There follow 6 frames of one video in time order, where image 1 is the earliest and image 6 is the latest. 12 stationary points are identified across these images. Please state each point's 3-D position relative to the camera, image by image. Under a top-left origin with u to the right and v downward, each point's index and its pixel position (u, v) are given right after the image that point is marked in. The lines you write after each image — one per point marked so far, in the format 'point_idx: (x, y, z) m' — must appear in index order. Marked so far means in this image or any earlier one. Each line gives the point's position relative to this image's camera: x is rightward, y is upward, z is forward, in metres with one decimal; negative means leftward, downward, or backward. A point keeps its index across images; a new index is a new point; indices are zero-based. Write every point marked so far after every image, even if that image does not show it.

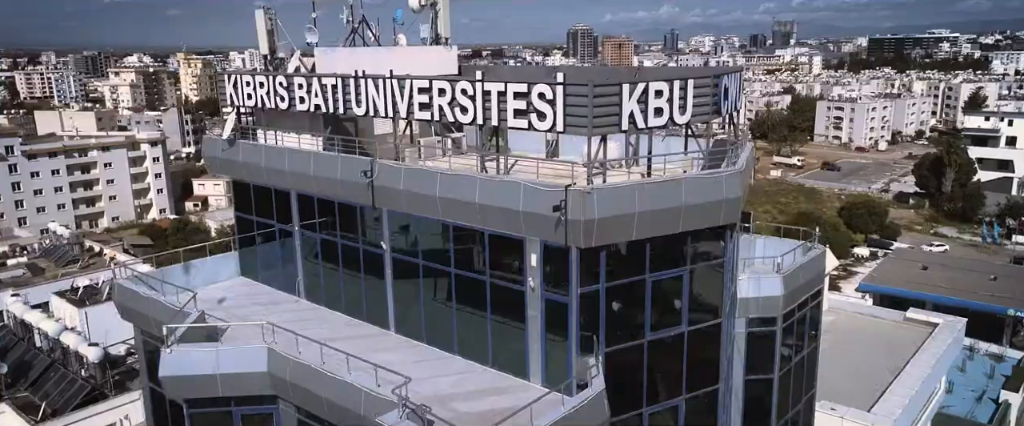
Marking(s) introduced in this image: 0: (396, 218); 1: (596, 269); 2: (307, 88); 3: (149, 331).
0: (-1.9, -0.1, +13.1) m
1: (+1.2, -0.7, +11.3) m
2: (-3.8, +2.4, +14.8) m
3: (-6.5, -2.1, +13.8) m
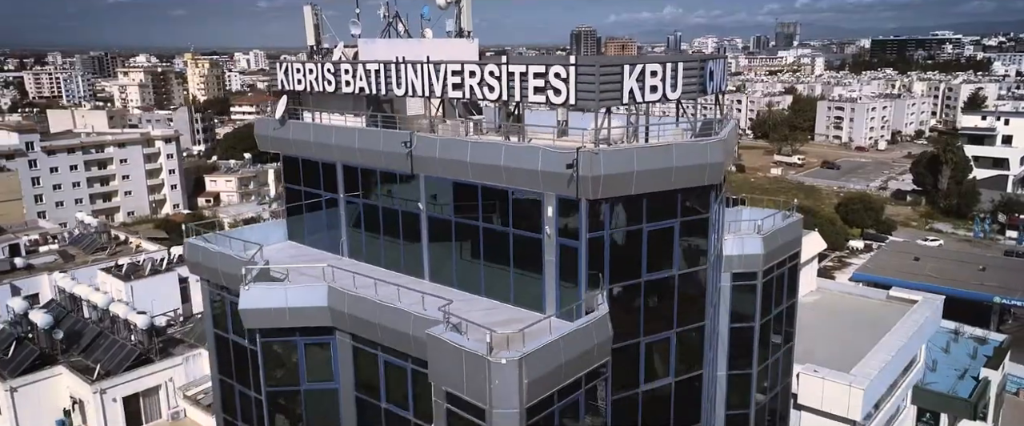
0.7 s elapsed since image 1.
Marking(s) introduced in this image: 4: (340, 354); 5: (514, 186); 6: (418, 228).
0: (-1.6, +0.6, +15.4) m
1: (+1.6, -0.1, +13.6) m
2: (-3.4, +3.1, +17.1) m
3: (-6.1, -1.4, +16.1) m
4: (-3.1, -2.5, +14.2) m
5: (0.0, +0.5, +14.0) m
6: (-1.9, -0.4, +16.0) m
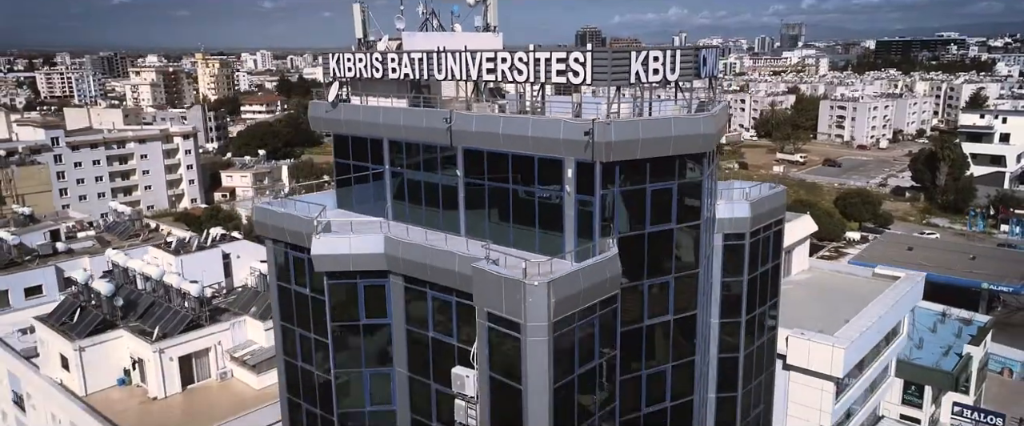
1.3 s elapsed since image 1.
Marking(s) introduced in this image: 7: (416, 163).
0: (-1.0, +1.4, +18.1) m
1: (+2.1, +0.7, +16.3) m
2: (-2.8, +3.9, +19.9) m
3: (-5.6, -0.6, +18.9) m
4: (-2.6, -1.7, +17.0) m
5: (+0.6, +1.3, +16.7) m
6: (-1.3, +0.4, +18.8) m
7: (-2.4, +1.2, +19.4) m
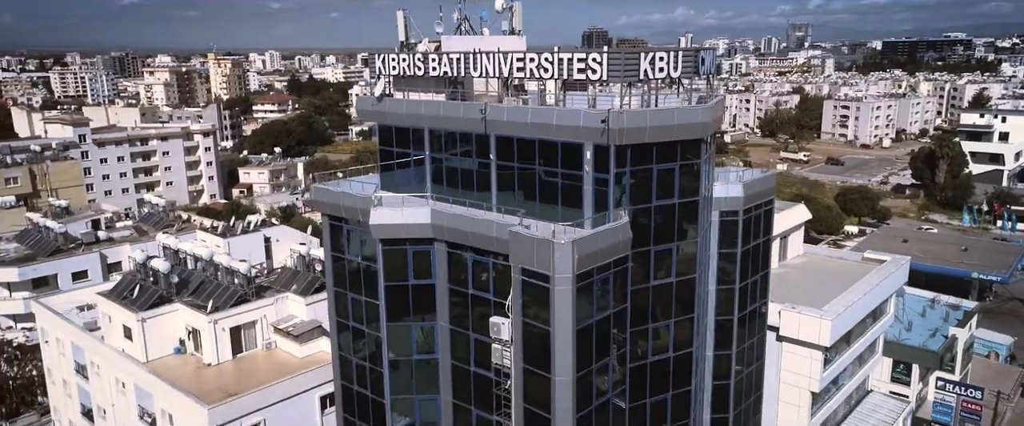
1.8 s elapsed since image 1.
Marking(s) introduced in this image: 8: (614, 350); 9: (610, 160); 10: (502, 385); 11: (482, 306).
0: (-0.3, +2.0, +21.1) m
1: (+2.8, +1.3, +19.3) m
2: (-2.2, +4.4, +22.9) m
3: (-4.9, 0.0, +21.9) m
4: (-1.9, -1.2, +20.0) m
5: (+1.2, +1.9, +19.7) m
6: (-0.7, +1.0, +21.7) m
7: (-1.7, +1.8, +22.4) m
8: (+2.3, -3.2, +18.6) m
9: (+2.4, +1.3, +19.2) m
10: (-0.2, -4.2, +19.4) m
11: (-0.7, -2.3, +19.4) m
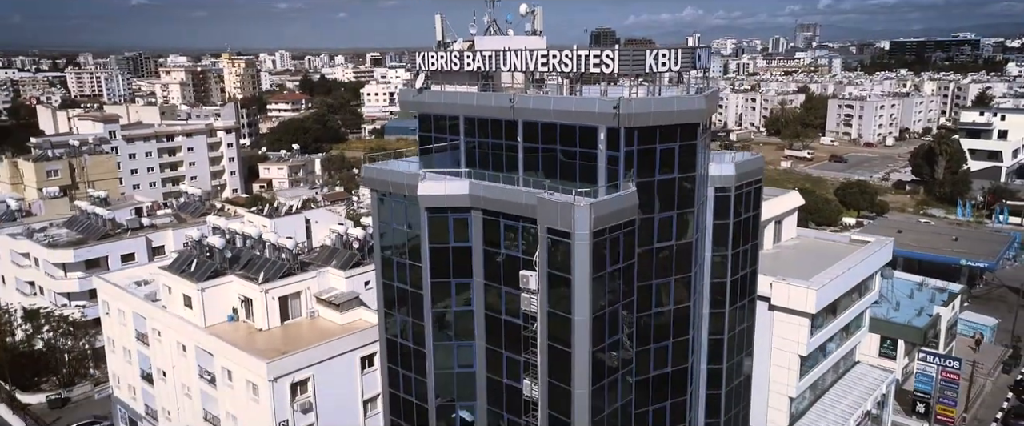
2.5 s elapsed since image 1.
0: (+0.4, +2.8, +24.8) m
1: (+3.5, +2.1, +22.9) m
2: (-1.4, +5.3, +26.5) m
3: (-4.1, +0.8, +25.6) m
4: (-1.1, -0.3, +23.6) m
5: (+2.0, +2.7, +23.3) m
6: (+0.1, +1.8, +25.4) m
7: (-0.9, +2.6, +26.0) m
8: (+3.1, -2.4, +22.2) m
9: (+3.1, +2.1, +22.8) m
10: (+0.5, -3.4, +23.1) m
11: (0.0, -1.5, +23.1) m
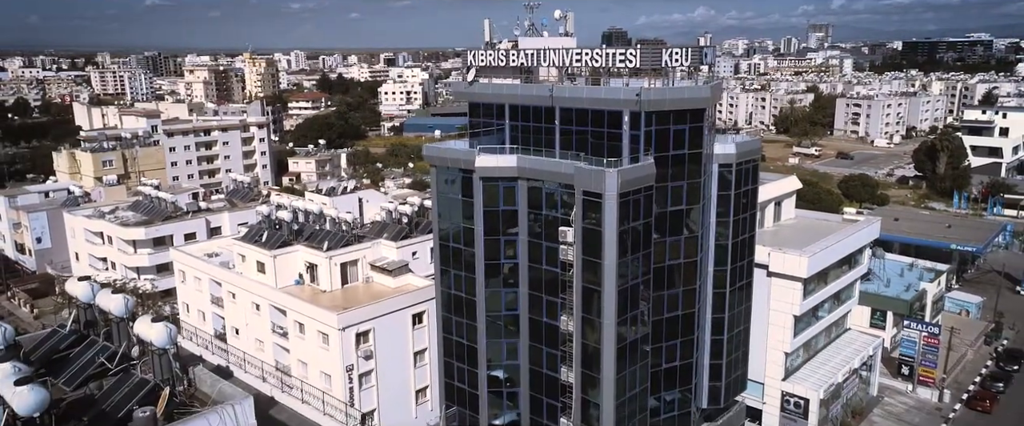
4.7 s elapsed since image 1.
0: (+1.9, +3.9, +29.9) m
1: (+4.9, +3.2, +28.0) m
2: (+0.1, +6.4, +31.7) m
3: (-2.7, +1.9, +30.8) m
4: (+0.3, +0.8, +28.8) m
5: (+3.4, +3.8, +28.4) m
6: (+1.6, +2.9, +30.6) m
7: (+0.6, +3.7, +31.2) m
8: (+4.5, -1.3, +27.4) m
9: (+4.6, +3.2, +27.9) m
10: (+1.9, -2.3, +28.2) m
11: (+1.4, -0.4, +28.3) m
